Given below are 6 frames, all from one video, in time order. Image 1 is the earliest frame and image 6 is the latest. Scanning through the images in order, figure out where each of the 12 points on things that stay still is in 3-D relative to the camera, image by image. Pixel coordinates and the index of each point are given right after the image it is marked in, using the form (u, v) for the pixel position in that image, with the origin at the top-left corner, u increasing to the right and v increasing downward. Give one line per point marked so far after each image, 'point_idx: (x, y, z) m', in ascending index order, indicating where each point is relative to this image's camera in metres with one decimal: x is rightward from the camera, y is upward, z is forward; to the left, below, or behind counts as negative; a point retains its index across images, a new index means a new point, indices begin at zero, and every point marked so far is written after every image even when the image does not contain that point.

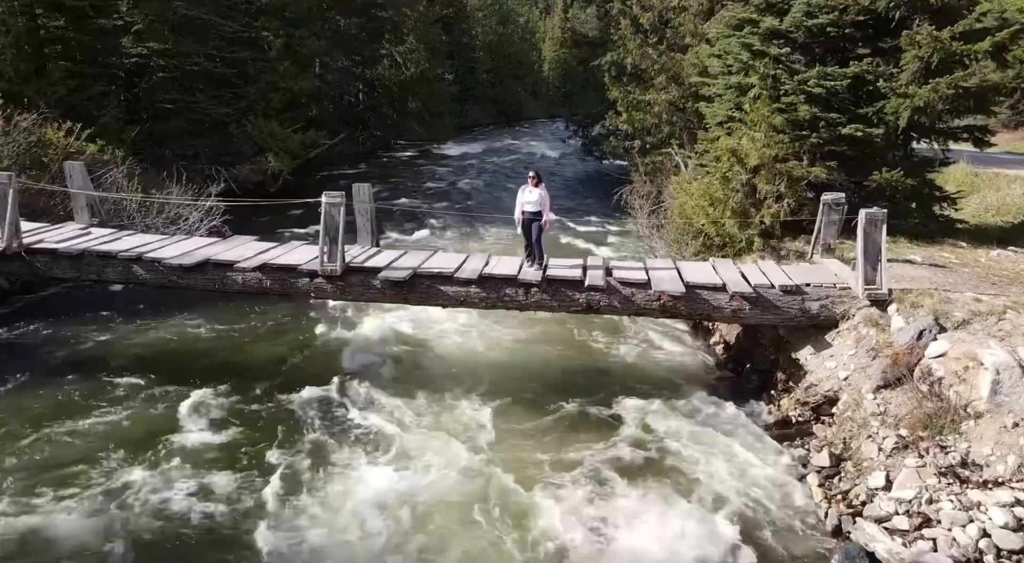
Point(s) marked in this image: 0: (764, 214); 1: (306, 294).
0: (+4.2, +1.1, +11.3) m
1: (-2.8, -0.2, +9.3) m
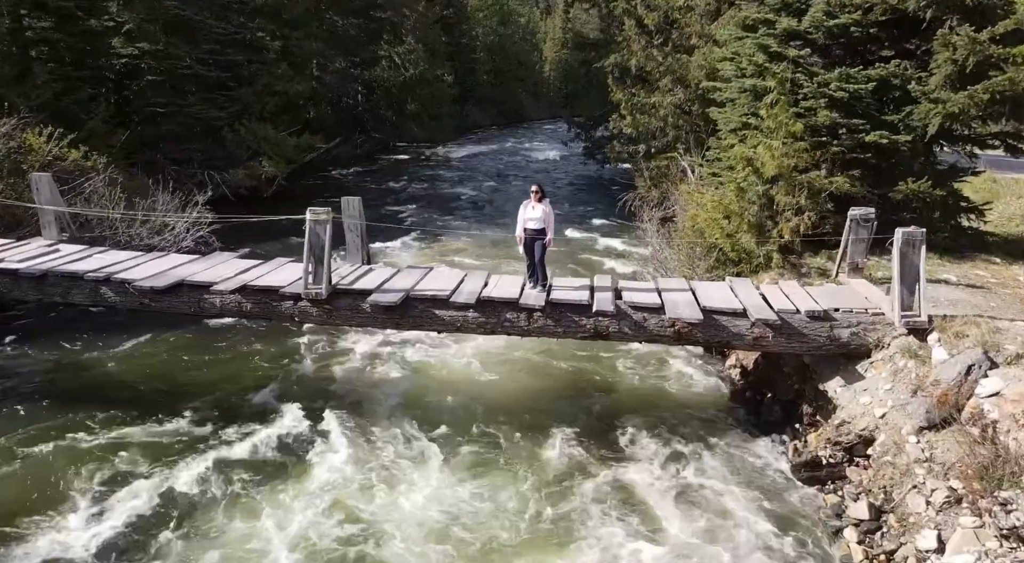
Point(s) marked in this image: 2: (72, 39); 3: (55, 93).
0: (+4.3, +0.8, +10.6) m
1: (-2.8, -0.5, +8.6) m
2: (-12.9, +7.2, +19.9) m
3: (-13.1, +5.5, +19.4) m
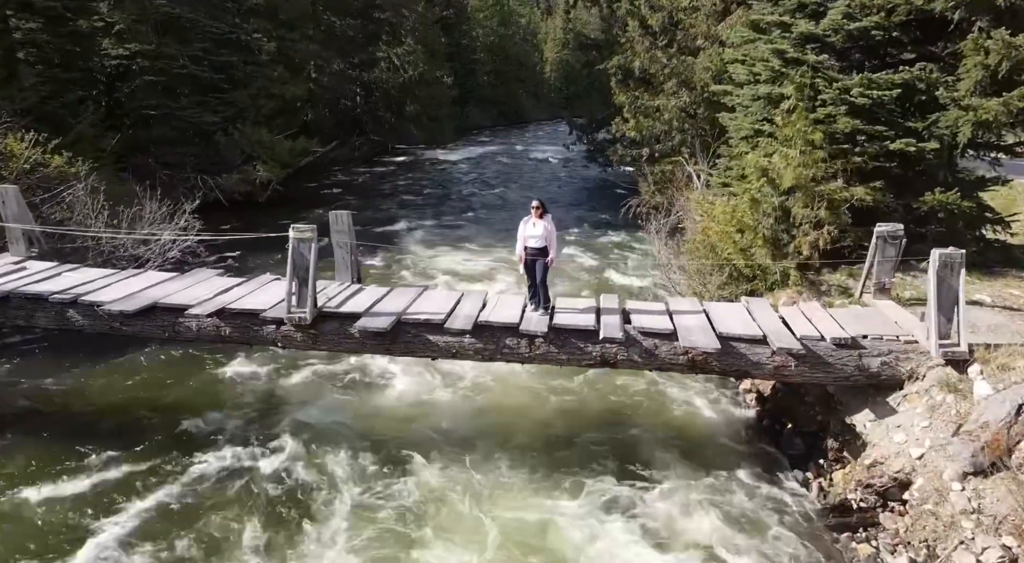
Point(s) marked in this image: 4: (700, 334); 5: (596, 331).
0: (+4.3, +0.6, +10.0) m
1: (-2.8, -0.7, +7.9) m
2: (-12.9, +6.9, +19.3) m
3: (-13.1, +5.2, +18.8) m
4: (+2.1, -0.6, +7.4) m
5: (+1.0, -0.6, +7.7) m
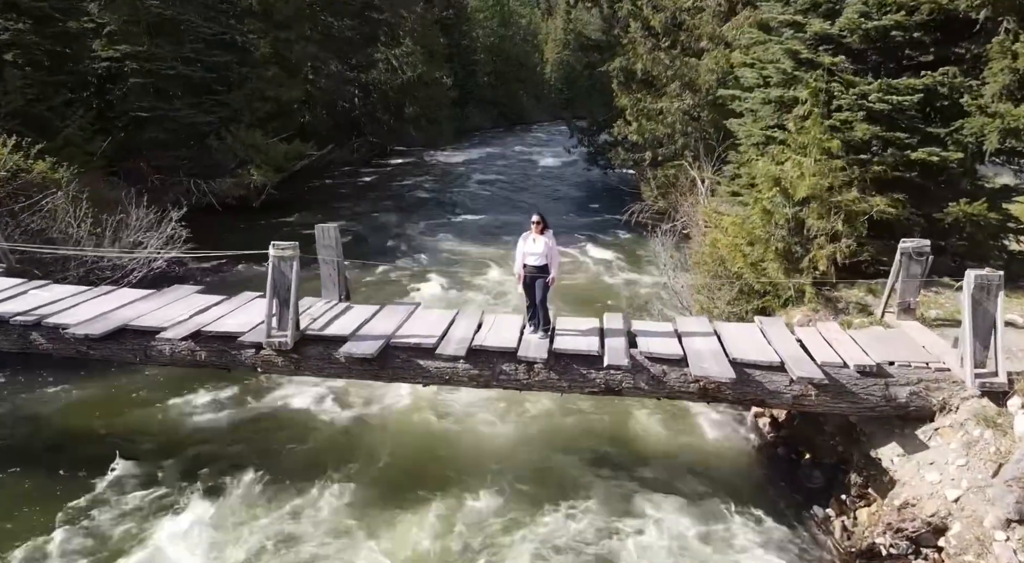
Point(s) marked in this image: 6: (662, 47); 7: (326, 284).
0: (+4.2, +0.3, +9.4) m
1: (-2.9, -1.0, +7.4) m
2: (-12.9, +6.7, +18.7) m
3: (-13.1, +4.9, +18.2) m
4: (+2.0, -0.8, +6.9) m
5: (+0.9, -0.8, +7.1) m
6: (+4.4, +6.9, +19.8) m
7: (-2.4, 0.0, +8.7) m
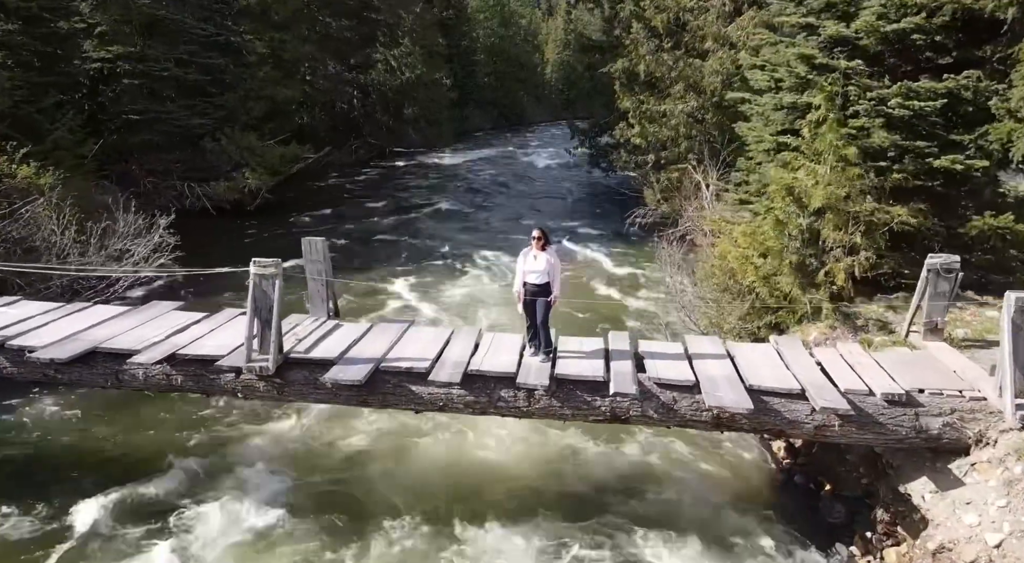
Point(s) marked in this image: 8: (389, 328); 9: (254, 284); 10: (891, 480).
0: (+4.2, +0.1, +8.9) m
1: (-2.9, -1.2, +6.9) m
2: (-12.9, +6.5, +18.2) m
3: (-13.1, +4.8, +17.7) m
4: (+2.0, -1.0, +6.3) m
5: (+0.9, -1.0, +6.6) m
6: (+4.4, +6.7, +19.3) m
7: (-2.4, -0.2, +8.2) m
8: (-1.4, -0.5, +7.8) m
9: (-2.5, 0.0, +6.5) m
10: (+3.6, -1.9, +6.4) m
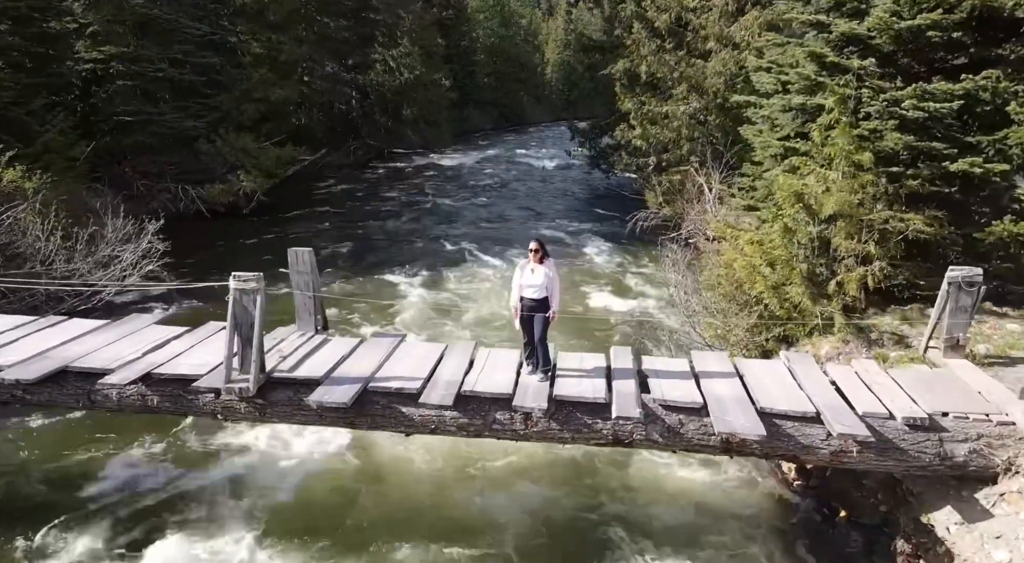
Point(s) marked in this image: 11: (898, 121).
0: (+4.2, 0.0, +8.5) m
1: (-2.9, -1.3, +6.5) m
2: (-13.0, +6.3, +17.9) m
3: (-13.1, +4.6, +17.3) m
4: (+2.0, -1.1, +5.9) m
5: (+0.9, -1.1, +6.2) m
6: (+4.4, +6.6, +18.9) m
7: (-2.5, -0.4, +7.8) m
8: (-1.5, -0.7, +7.4) m
9: (-2.5, -0.2, +6.1) m
10: (+3.6, -2.0, +6.0) m
11: (+4.9, +2.0, +8.6) m
